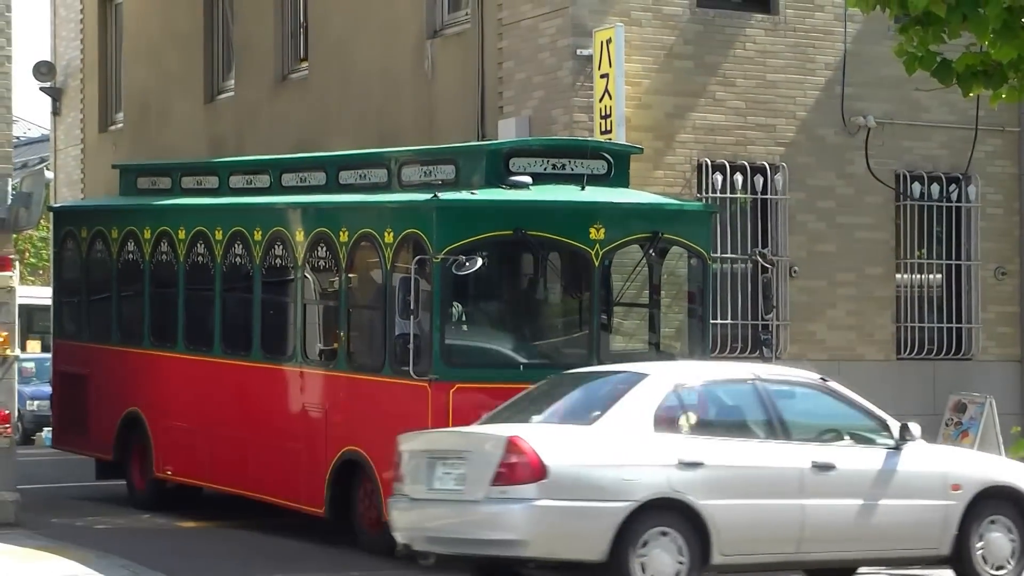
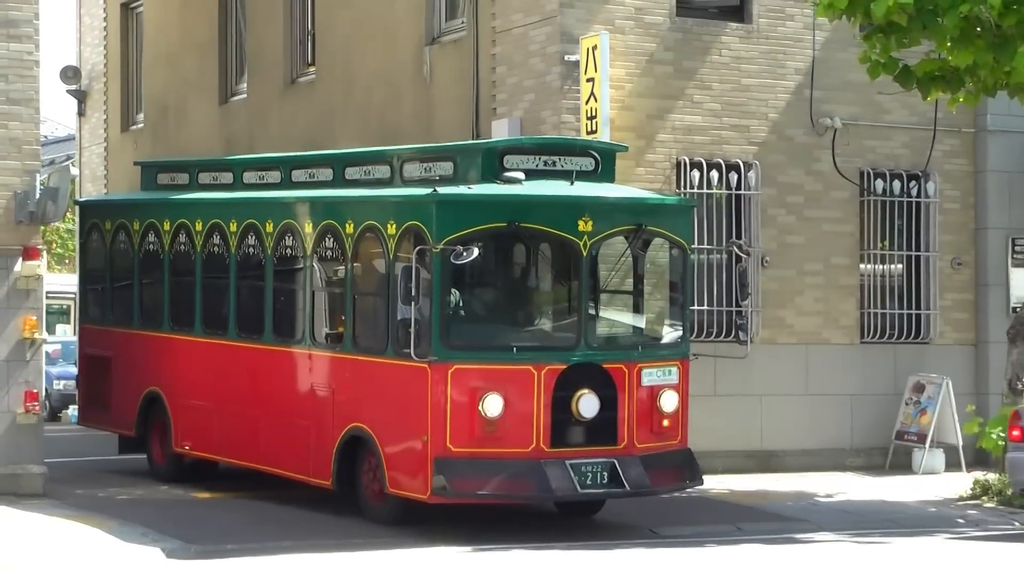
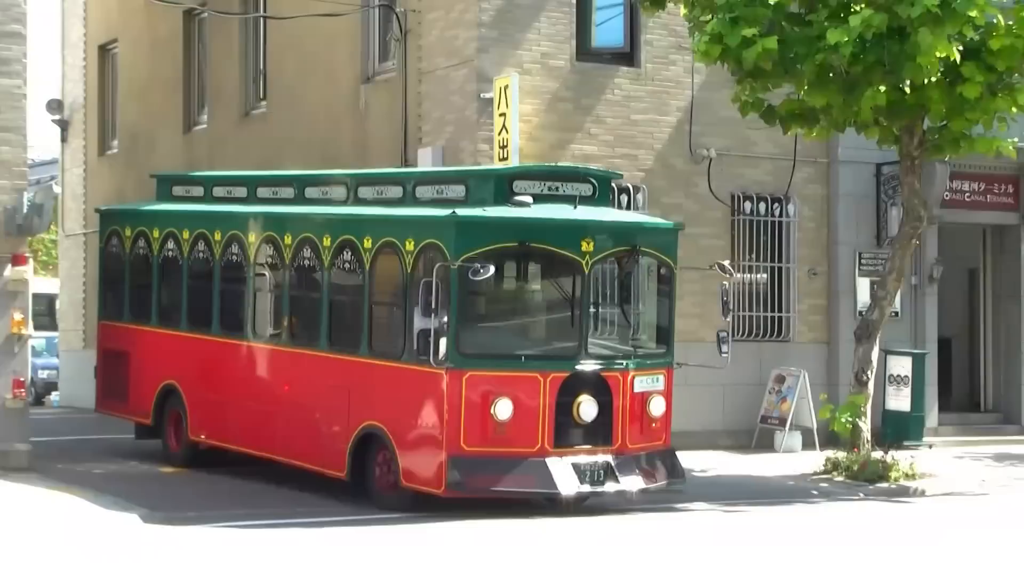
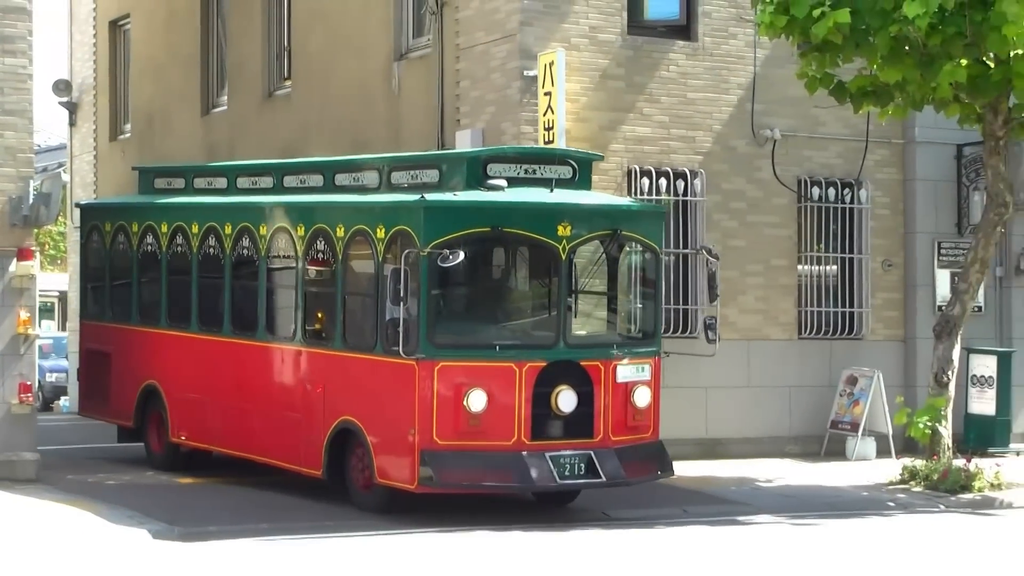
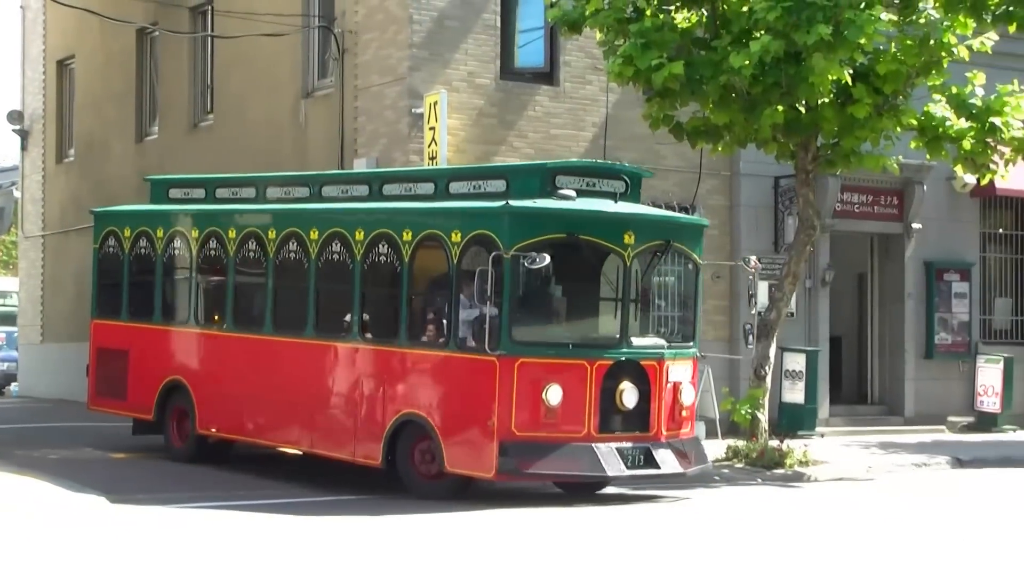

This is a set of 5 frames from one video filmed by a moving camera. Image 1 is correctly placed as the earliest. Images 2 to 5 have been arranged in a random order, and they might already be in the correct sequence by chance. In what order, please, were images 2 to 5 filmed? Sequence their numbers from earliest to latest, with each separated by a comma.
2, 4, 3, 5
